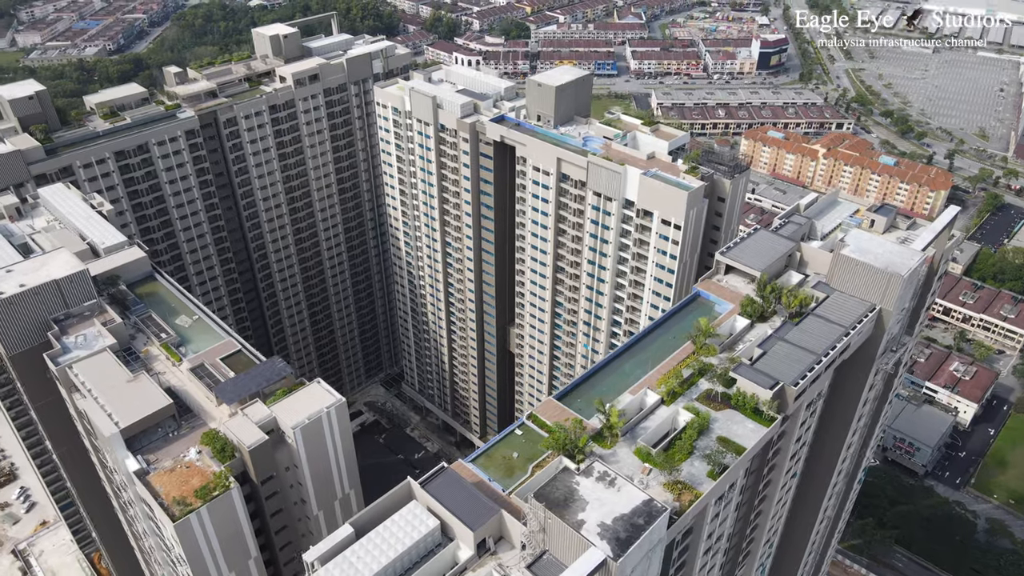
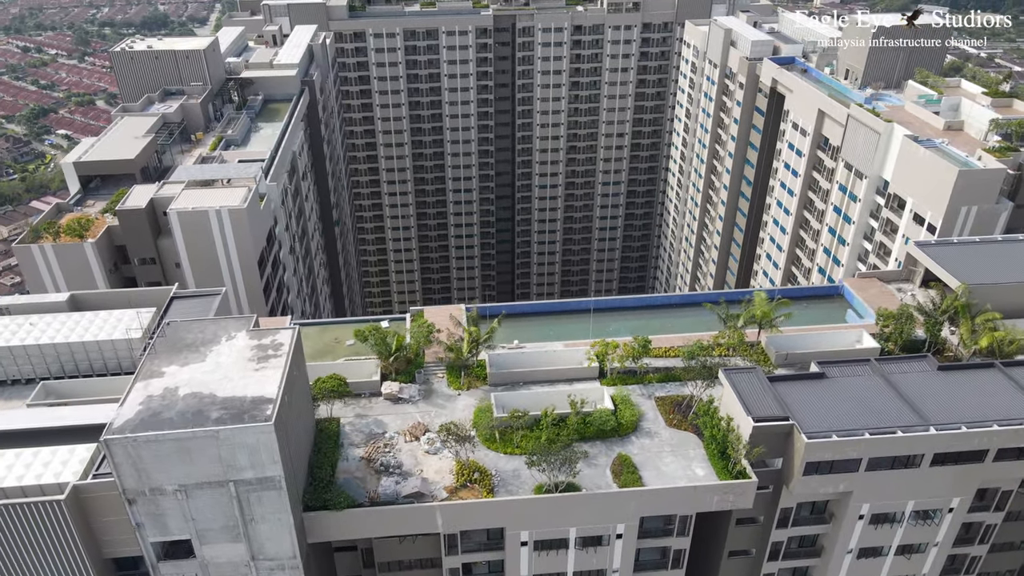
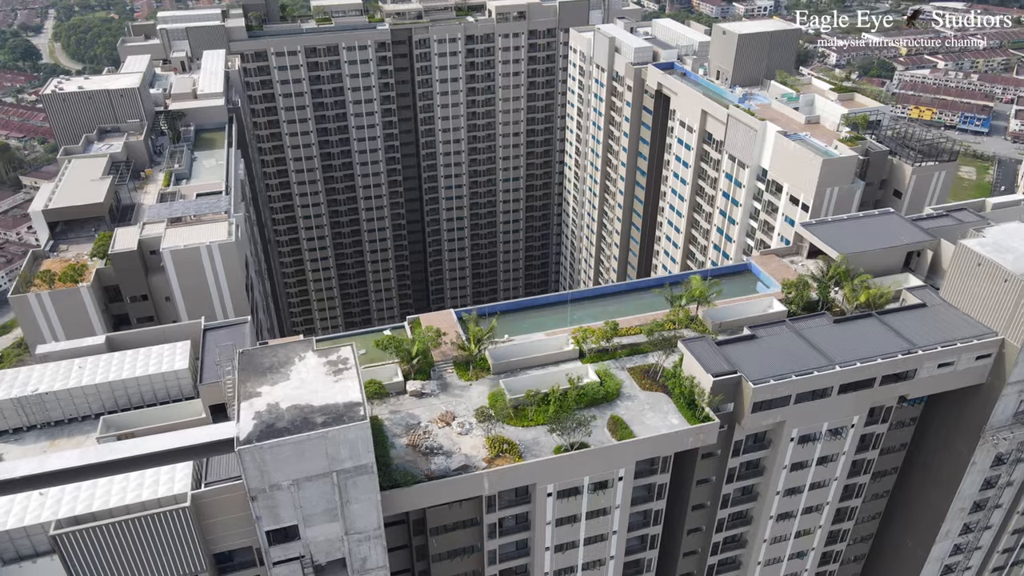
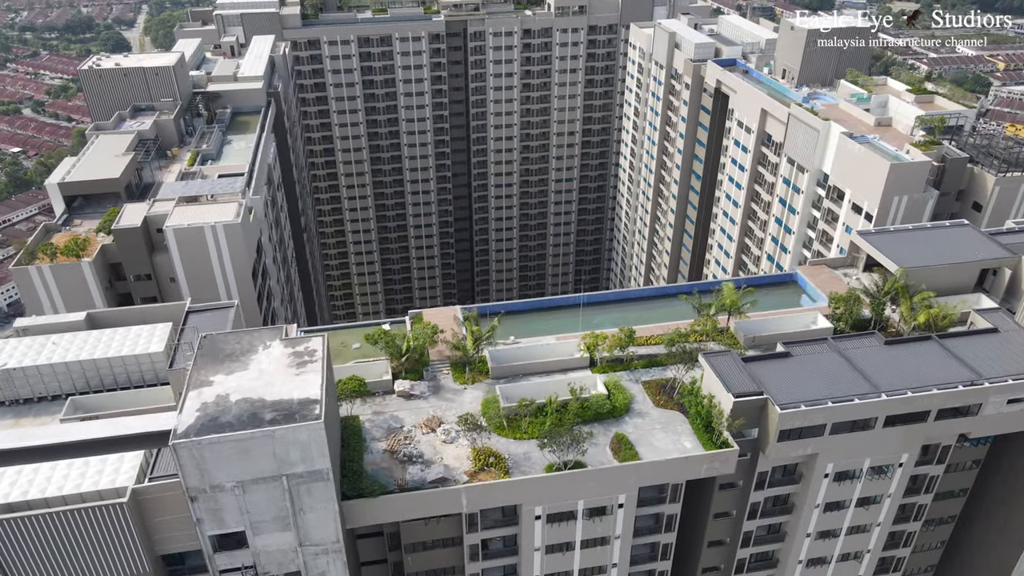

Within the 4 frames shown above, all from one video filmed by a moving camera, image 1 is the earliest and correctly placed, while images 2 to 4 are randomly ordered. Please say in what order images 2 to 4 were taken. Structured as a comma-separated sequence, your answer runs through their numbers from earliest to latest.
3, 4, 2
